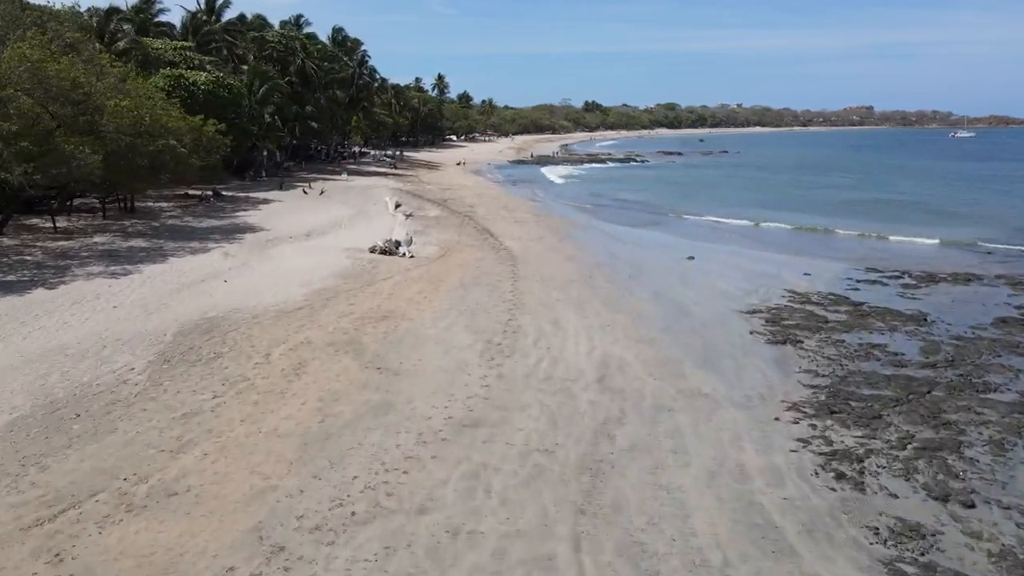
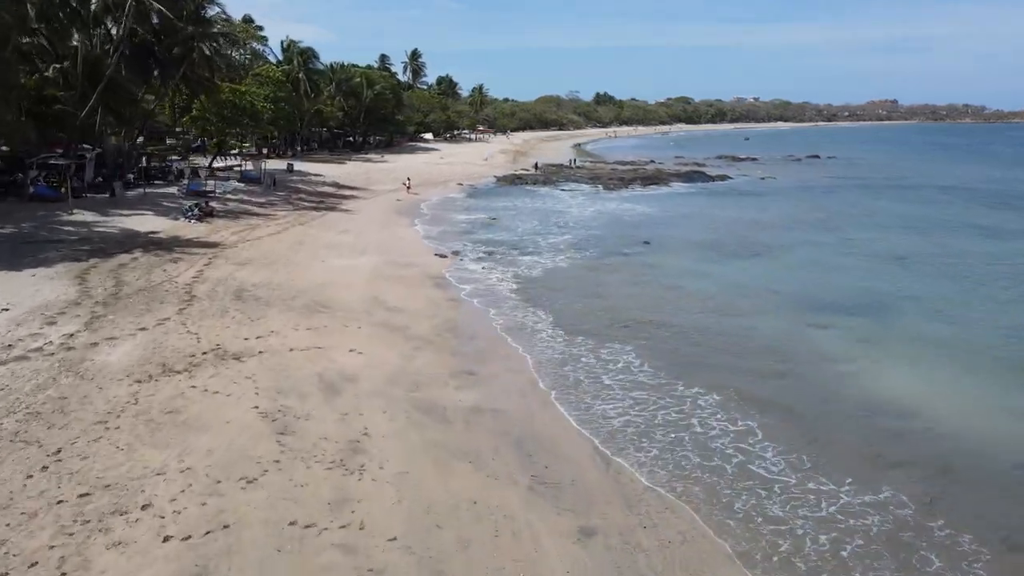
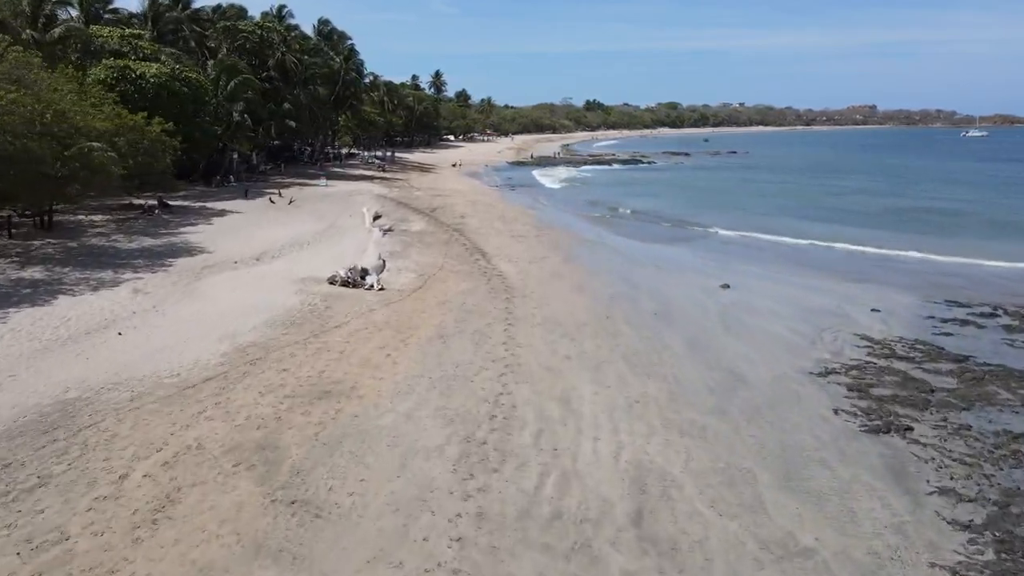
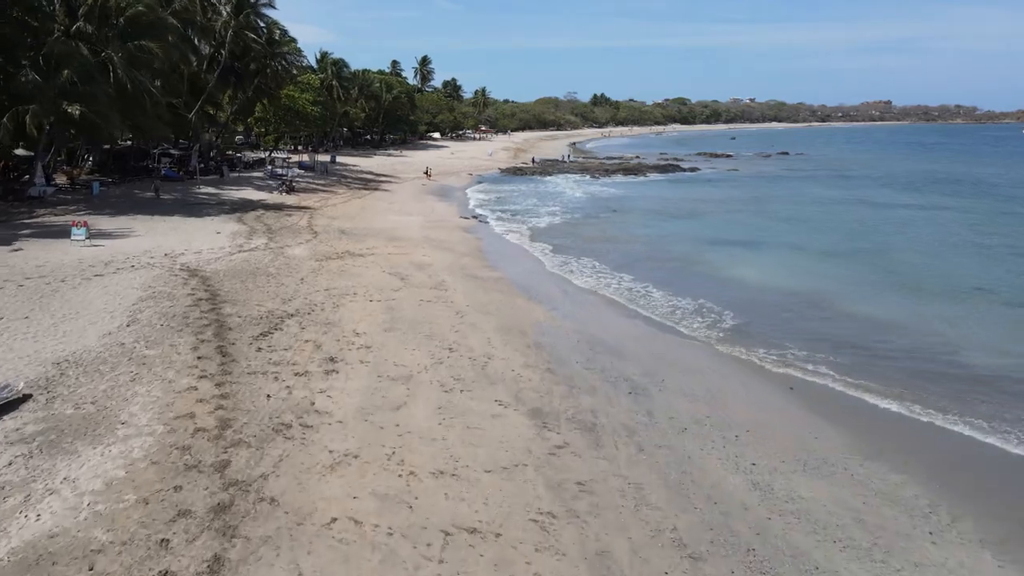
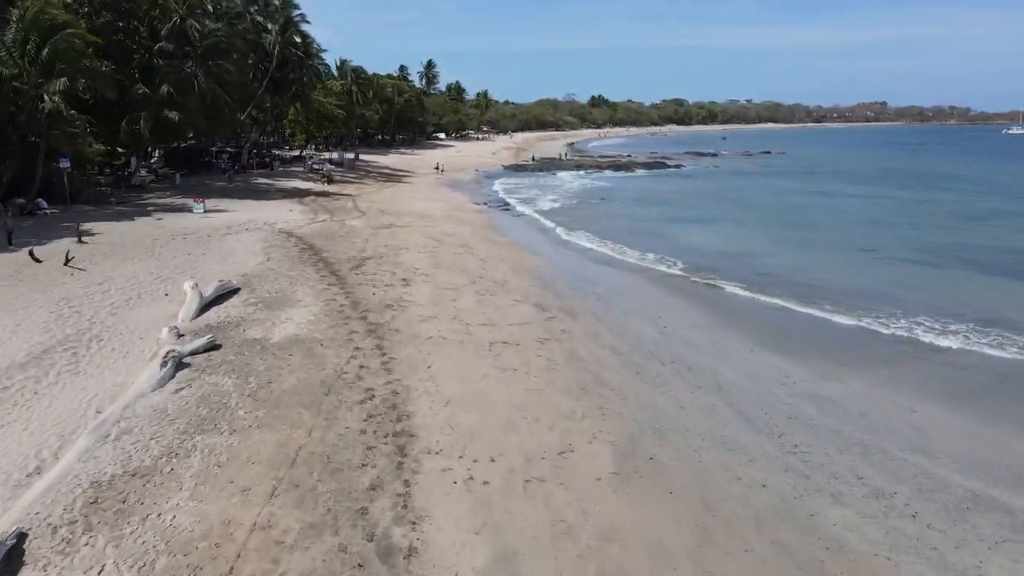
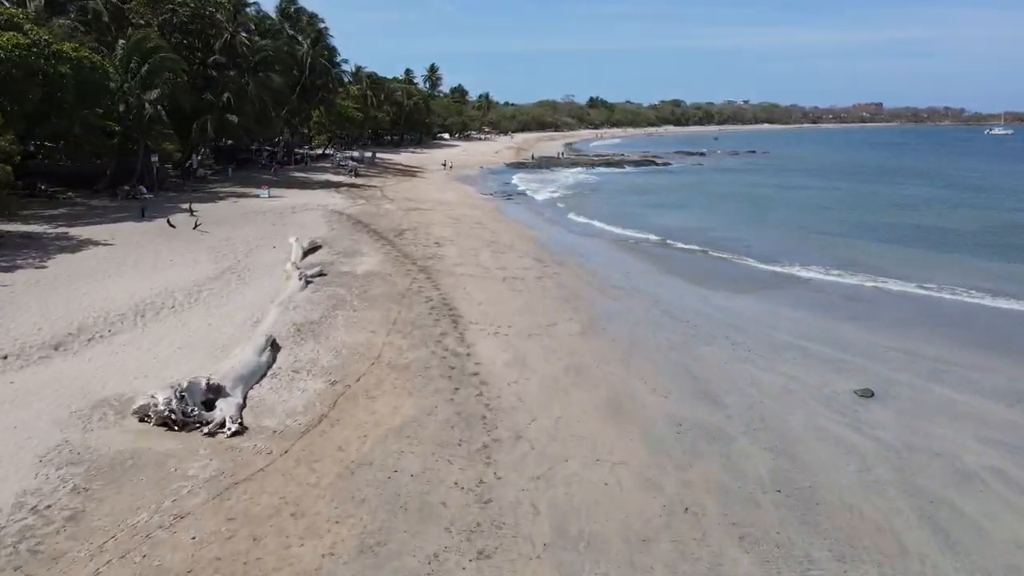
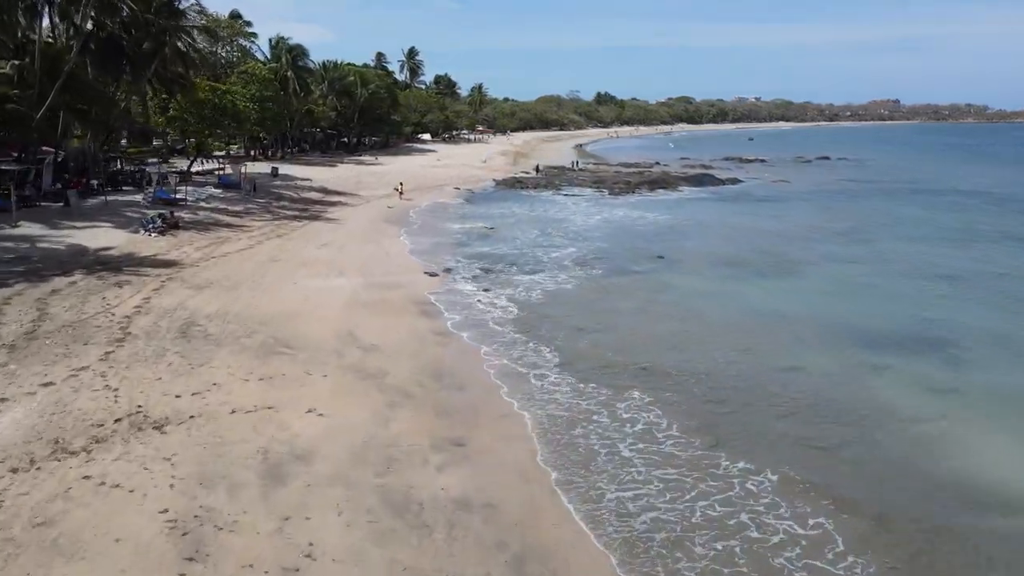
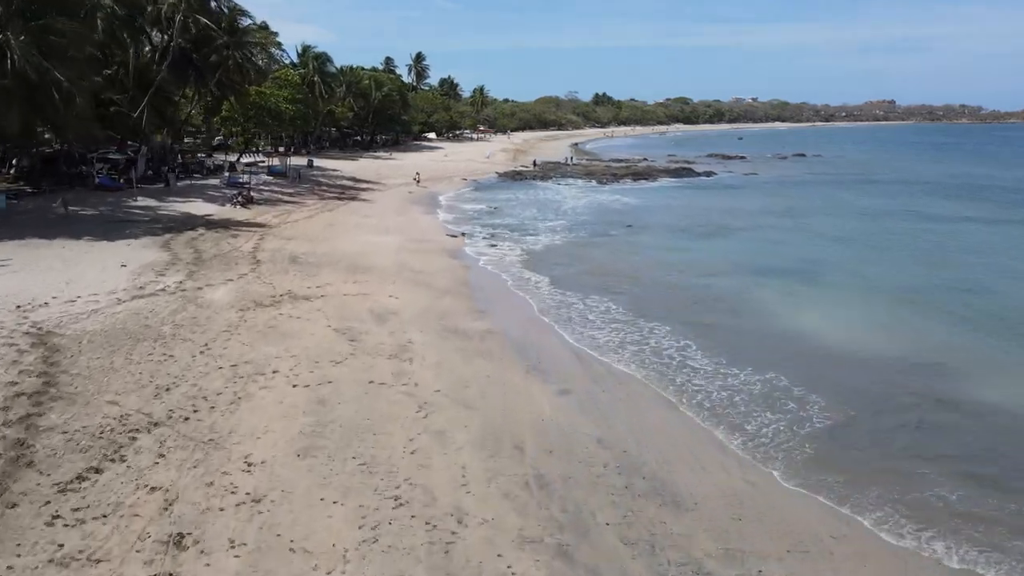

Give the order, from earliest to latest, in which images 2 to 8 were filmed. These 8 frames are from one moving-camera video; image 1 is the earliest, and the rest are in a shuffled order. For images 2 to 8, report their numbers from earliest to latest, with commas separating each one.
3, 6, 5, 4, 8, 2, 7
